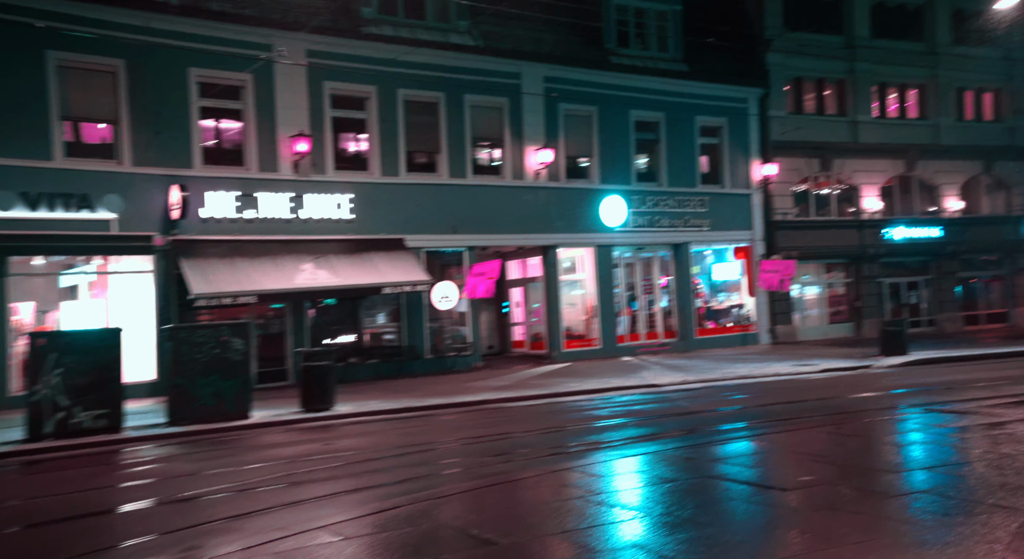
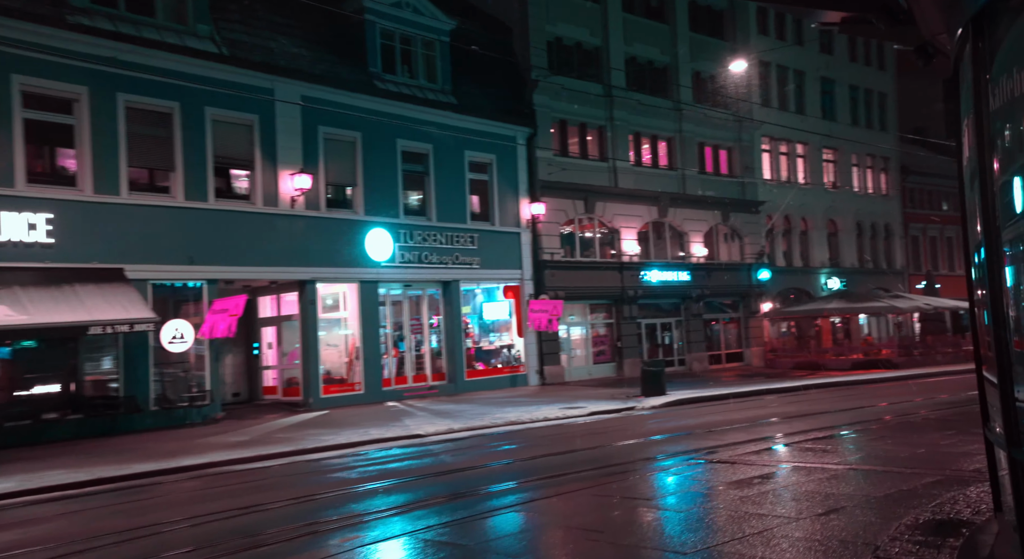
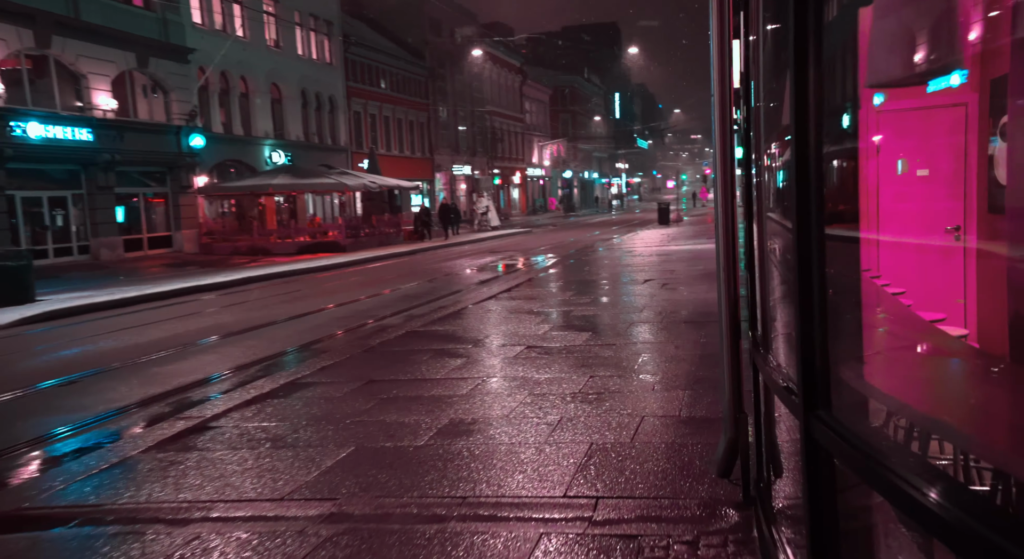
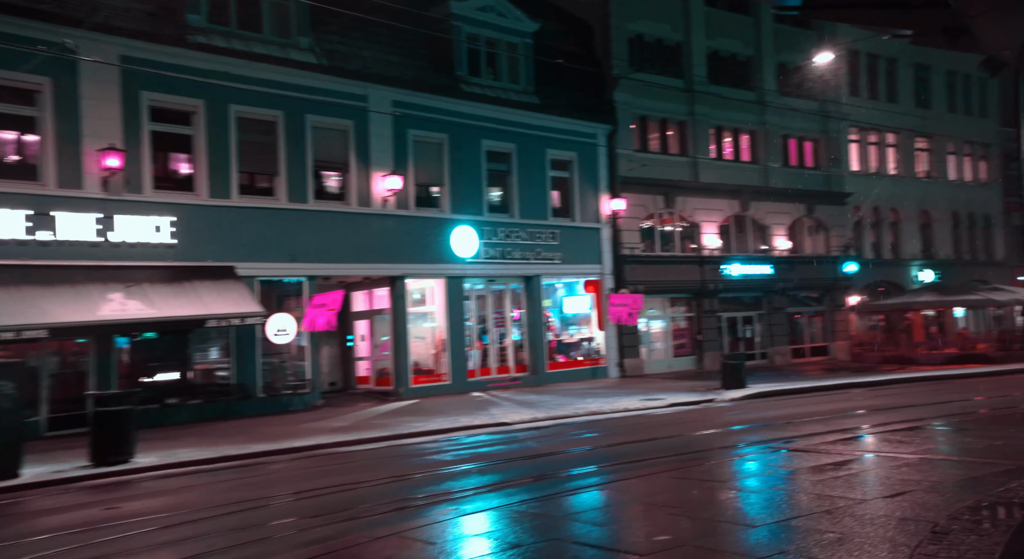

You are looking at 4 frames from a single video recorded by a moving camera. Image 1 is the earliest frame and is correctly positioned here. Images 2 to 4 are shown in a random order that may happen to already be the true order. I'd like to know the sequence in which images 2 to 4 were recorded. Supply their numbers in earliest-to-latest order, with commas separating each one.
4, 2, 3
